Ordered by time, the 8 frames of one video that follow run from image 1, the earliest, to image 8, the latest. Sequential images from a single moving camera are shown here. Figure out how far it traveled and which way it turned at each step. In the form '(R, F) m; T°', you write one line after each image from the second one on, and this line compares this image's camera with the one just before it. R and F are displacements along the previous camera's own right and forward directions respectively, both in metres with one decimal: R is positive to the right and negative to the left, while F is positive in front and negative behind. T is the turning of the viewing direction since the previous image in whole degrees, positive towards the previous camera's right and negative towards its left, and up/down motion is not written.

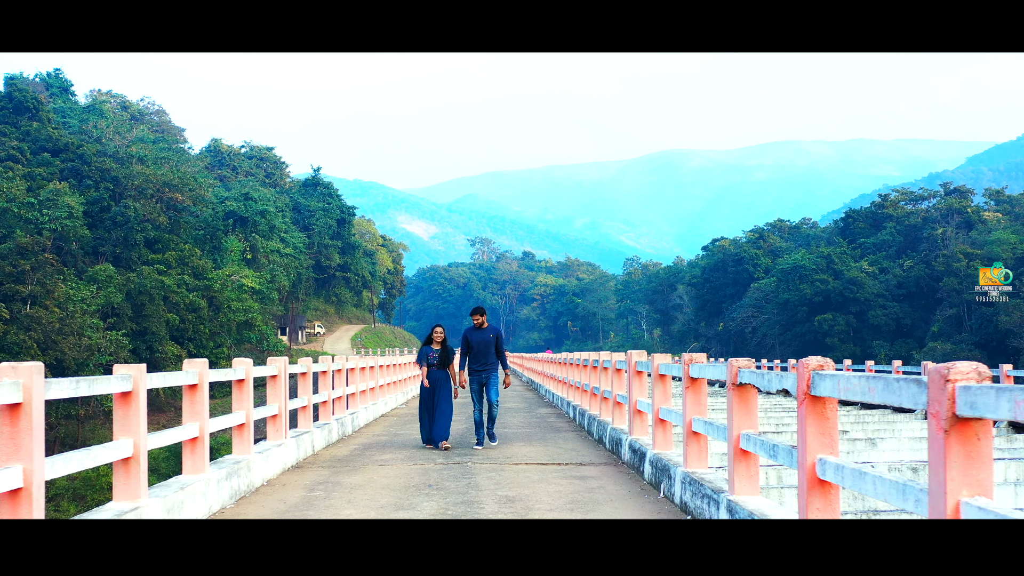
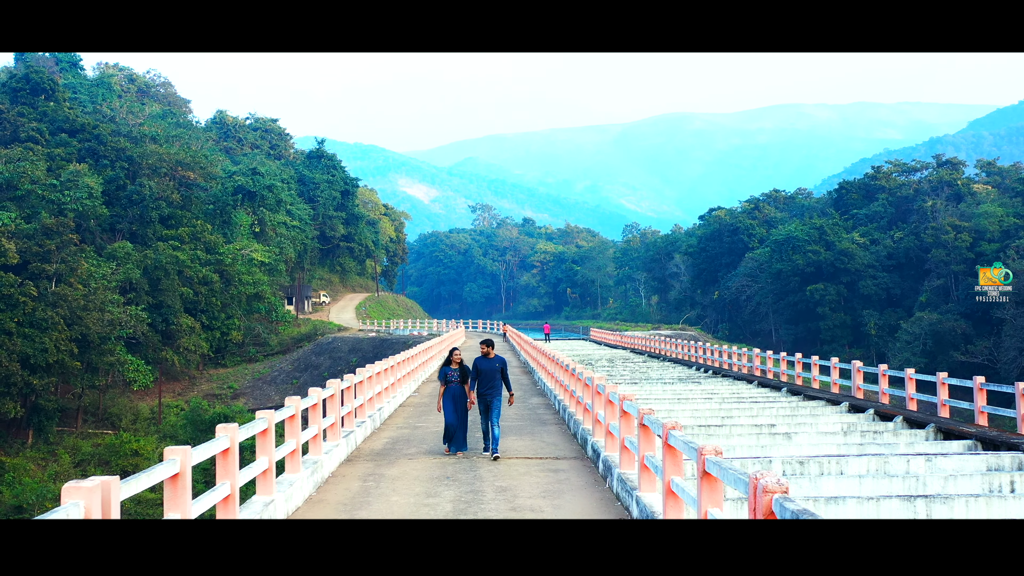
(0.0, -2.2) m; 0°
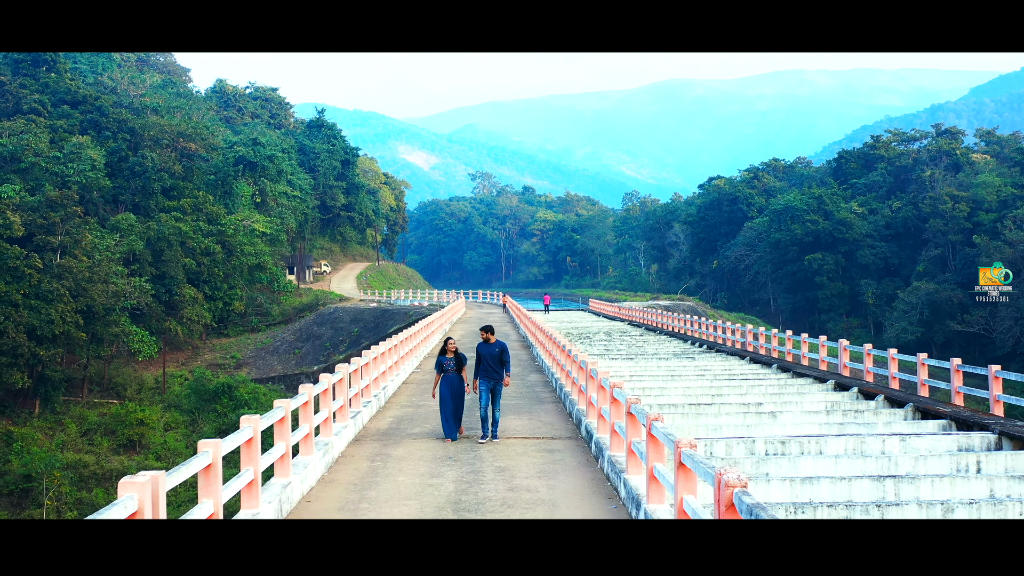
(0.0, -0.5) m; 0°
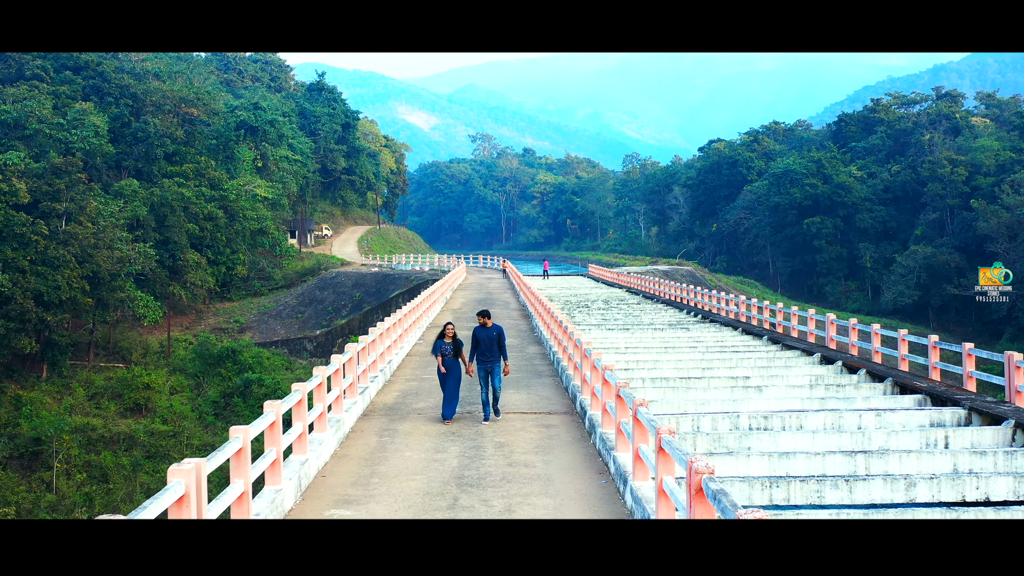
(0.0, -0.5) m; 0°
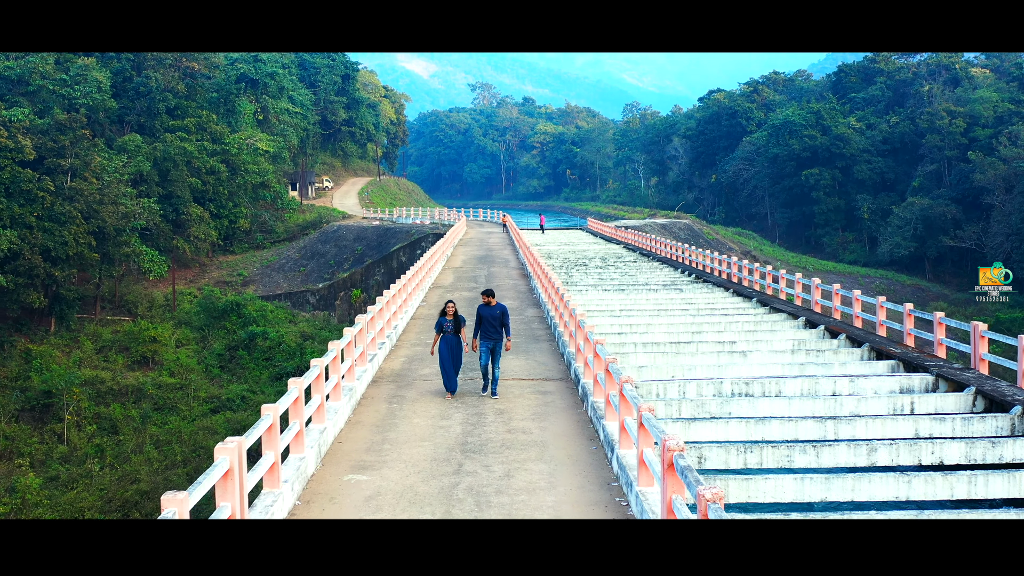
(0.0, -0.7) m; 0°
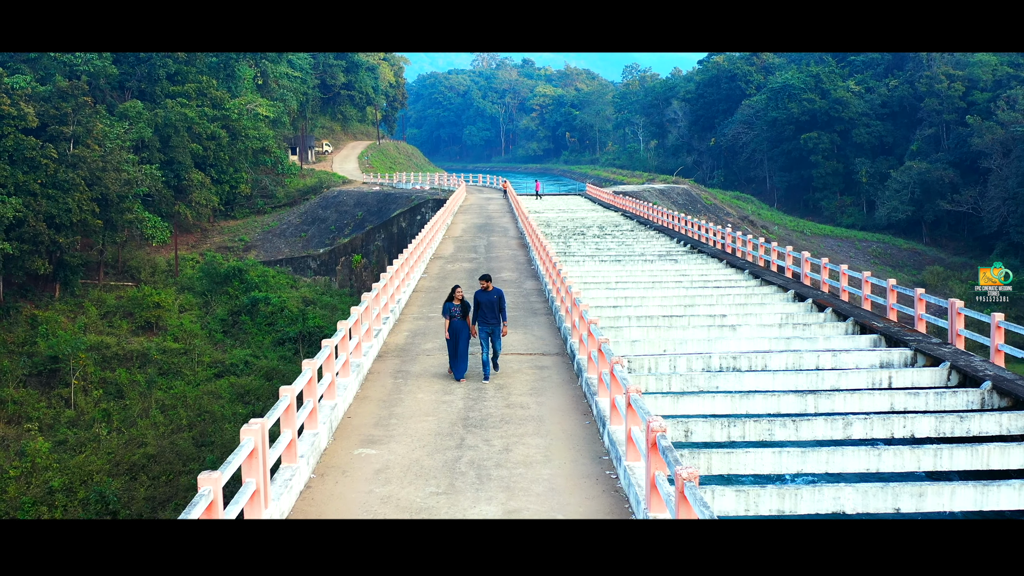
(0.0, -0.5) m; 0°
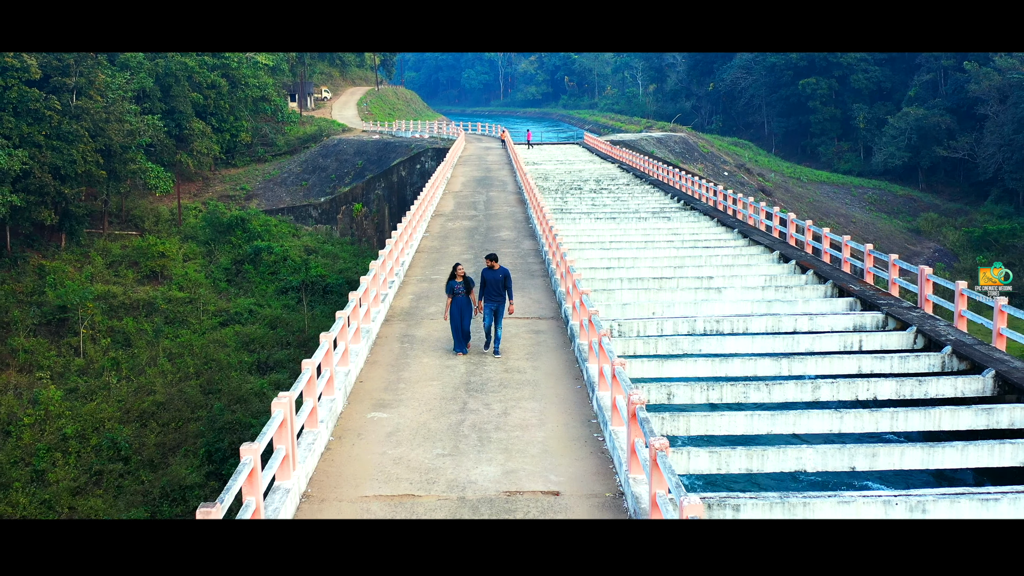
(0.0, -0.7) m; 0°
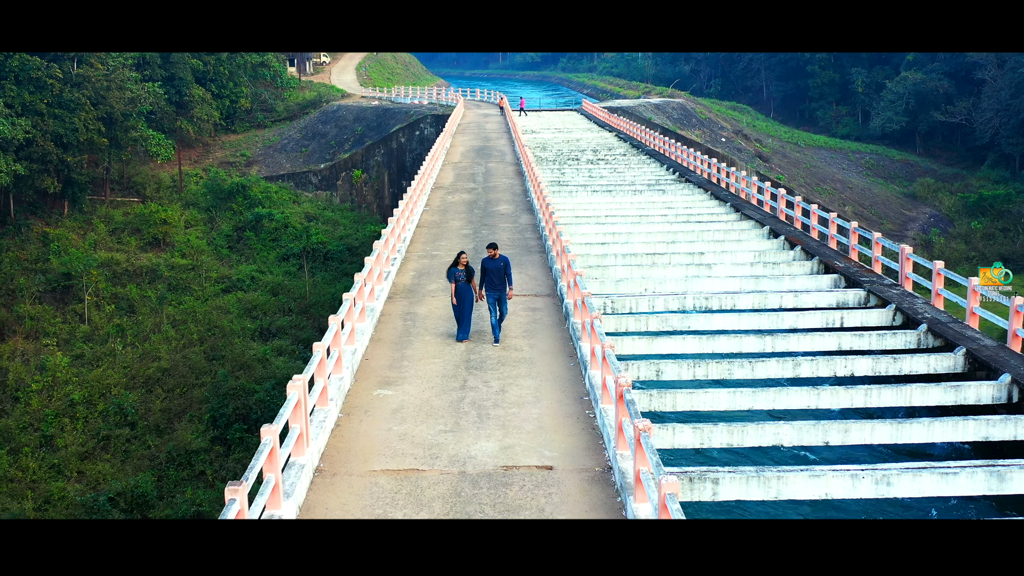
(0.0, -0.5) m; 0°
